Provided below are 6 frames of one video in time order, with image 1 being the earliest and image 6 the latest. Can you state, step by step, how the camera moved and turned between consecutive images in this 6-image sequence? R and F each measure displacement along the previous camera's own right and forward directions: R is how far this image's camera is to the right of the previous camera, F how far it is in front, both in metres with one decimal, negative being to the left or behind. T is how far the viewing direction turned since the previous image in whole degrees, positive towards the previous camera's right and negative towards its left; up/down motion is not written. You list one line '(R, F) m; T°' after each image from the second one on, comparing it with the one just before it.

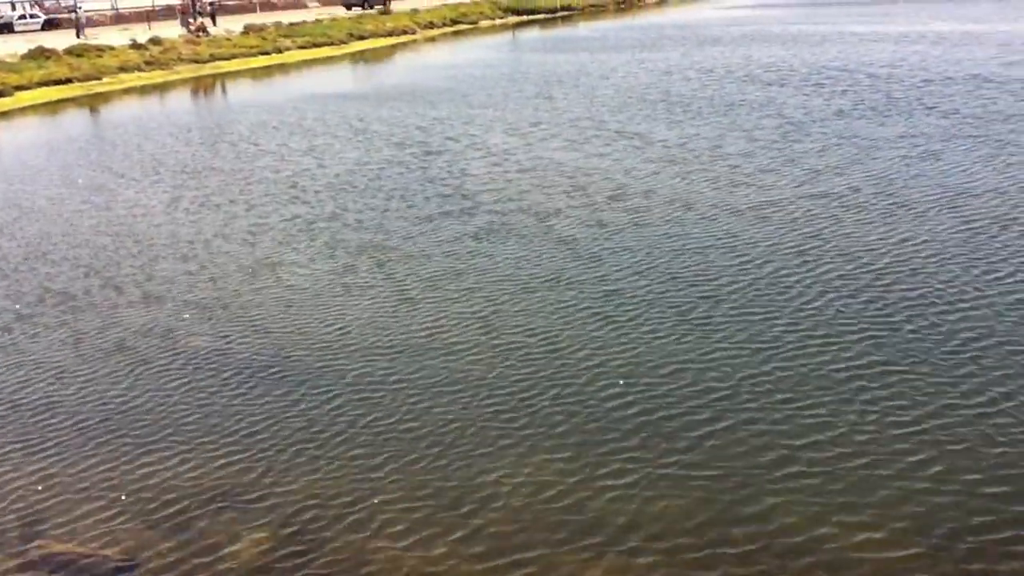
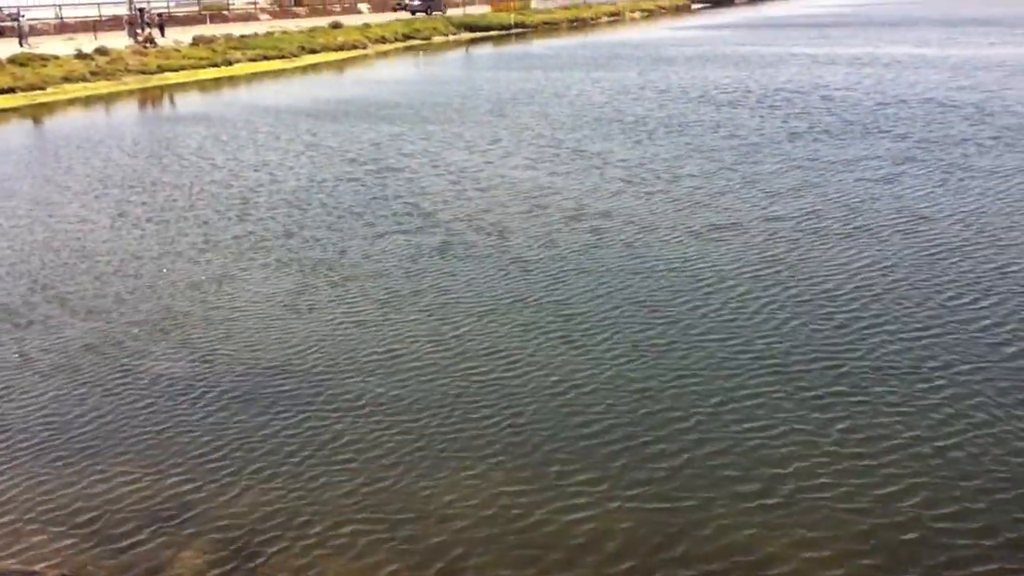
(-0.2, +0.3) m; +3°
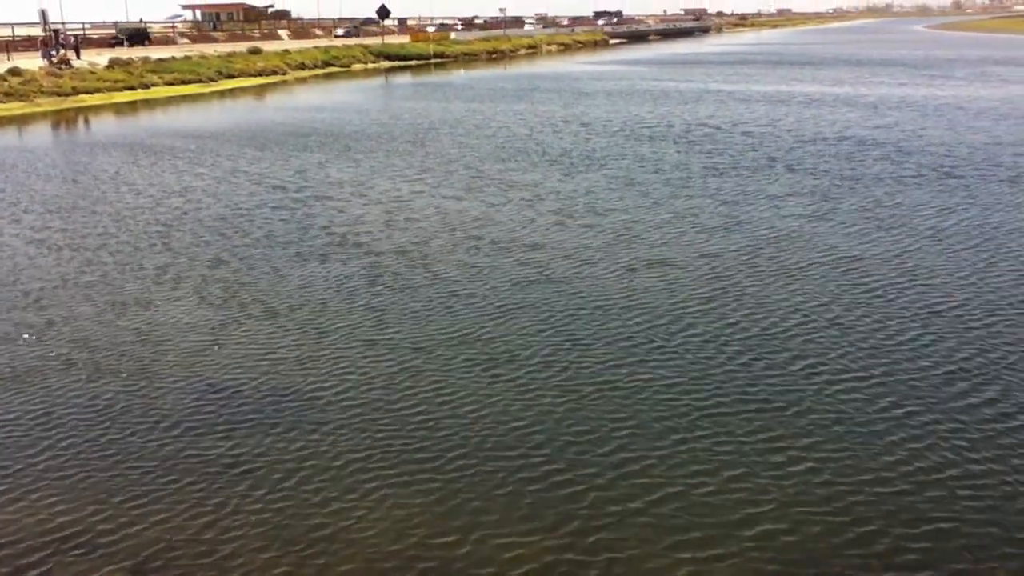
(-0.6, +0.1) m; +5°
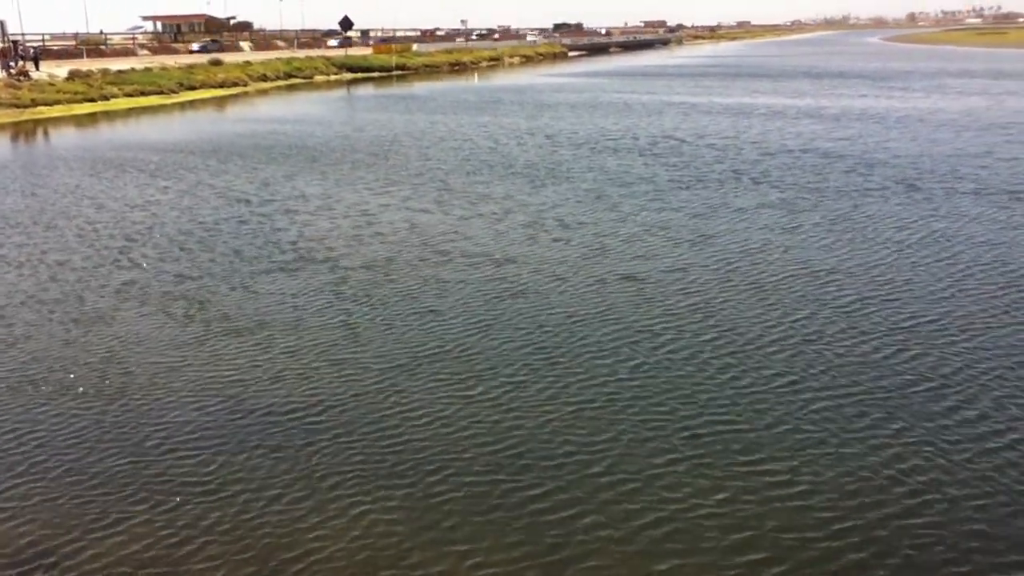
(-0.3, +0.1) m; +2°
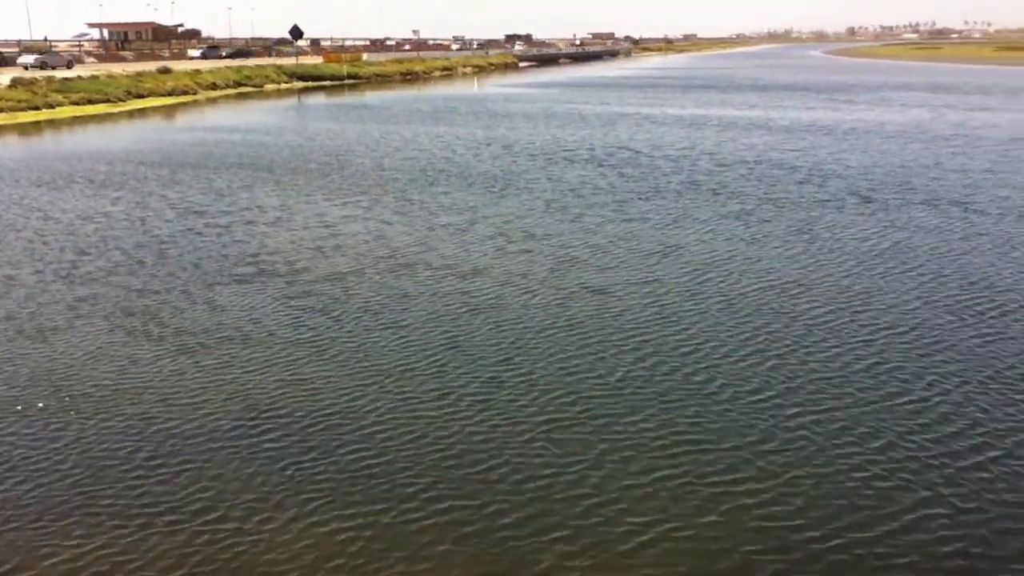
(-0.6, +0.1) m; +3°
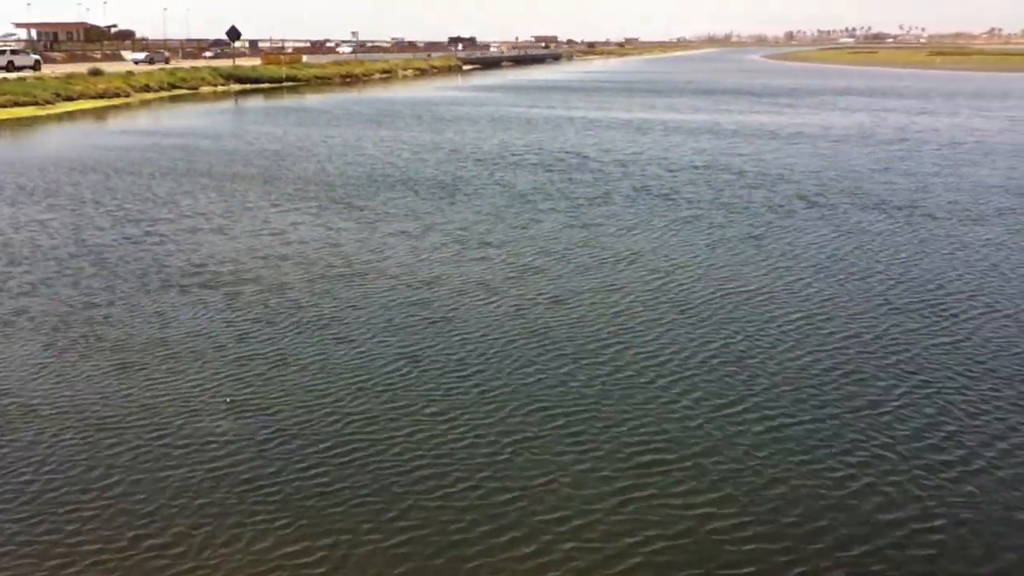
(-0.5, +0.5) m; +3°
